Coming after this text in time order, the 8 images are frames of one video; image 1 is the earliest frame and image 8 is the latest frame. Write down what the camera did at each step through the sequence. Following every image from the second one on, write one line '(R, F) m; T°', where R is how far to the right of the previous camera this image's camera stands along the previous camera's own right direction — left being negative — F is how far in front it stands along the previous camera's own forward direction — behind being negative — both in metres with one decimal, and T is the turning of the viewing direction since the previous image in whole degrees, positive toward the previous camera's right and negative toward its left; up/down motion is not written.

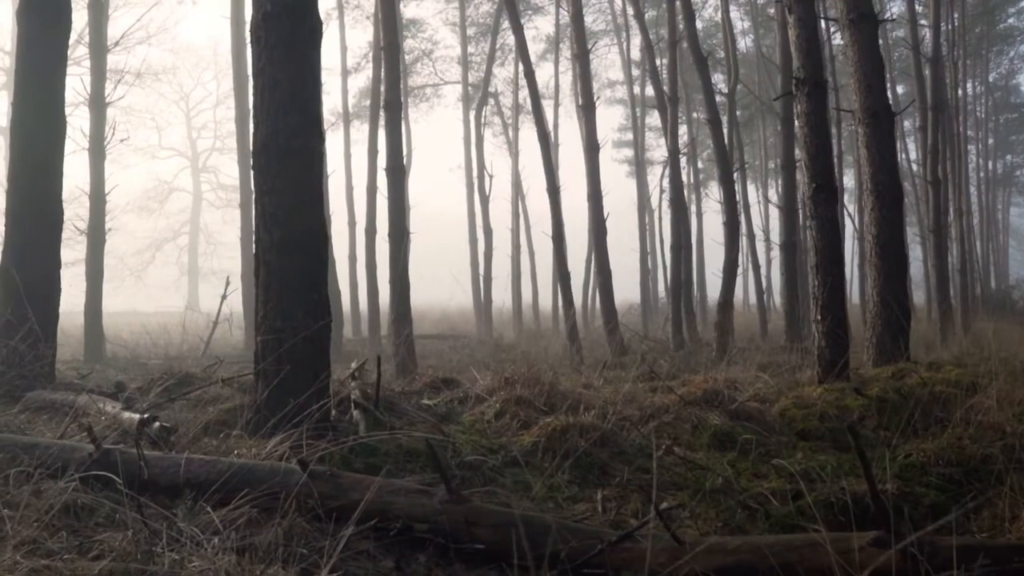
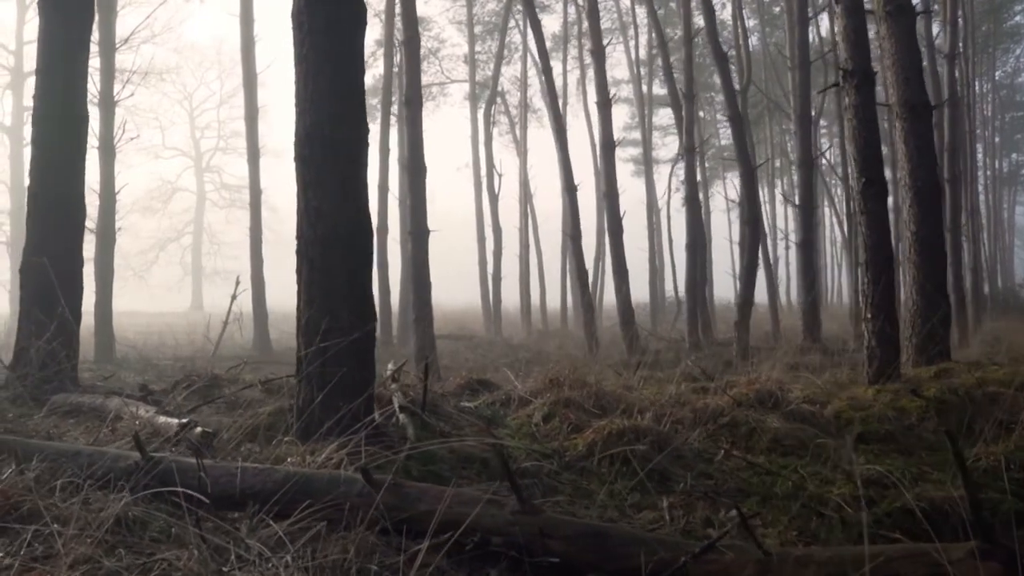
(-0.4, +0.3) m; 0°
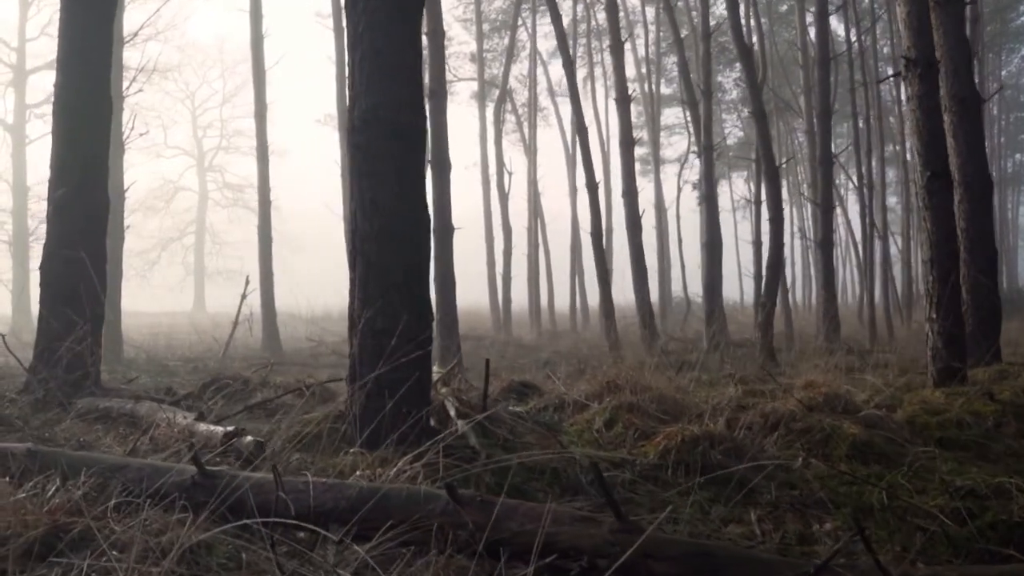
(-0.4, +0.4) m; 0°
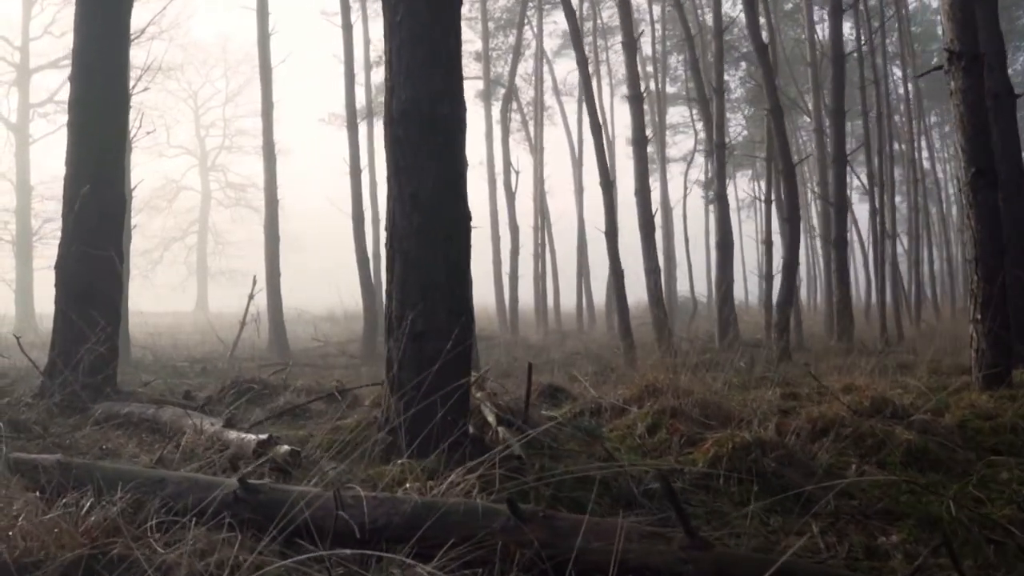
(-0.3, +0.2) m; 0°
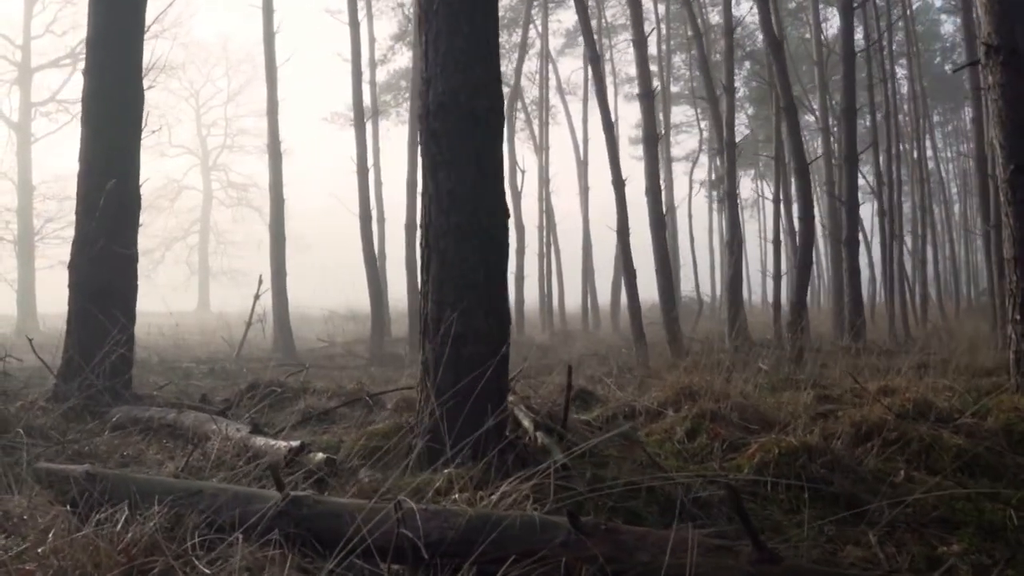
(-0.2, +0.2) m; 0°
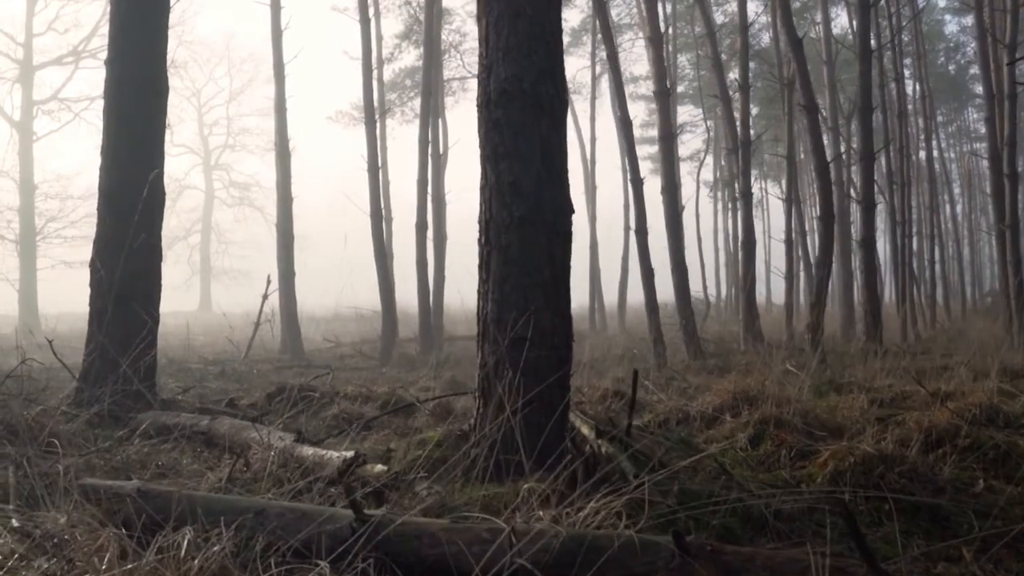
(-0.3, +0.3) m; 0°
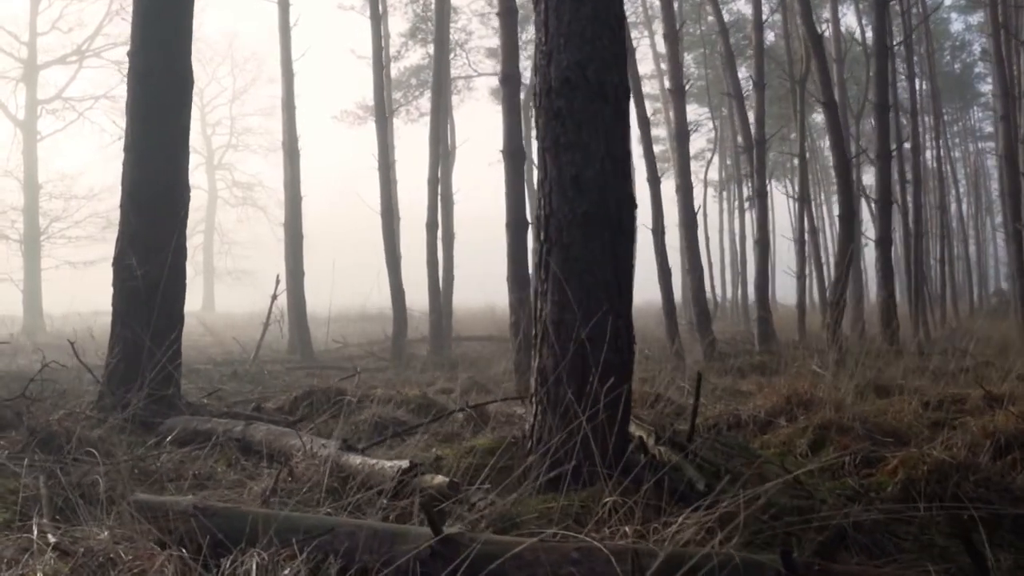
(-0.3, +0.2) m; 0°
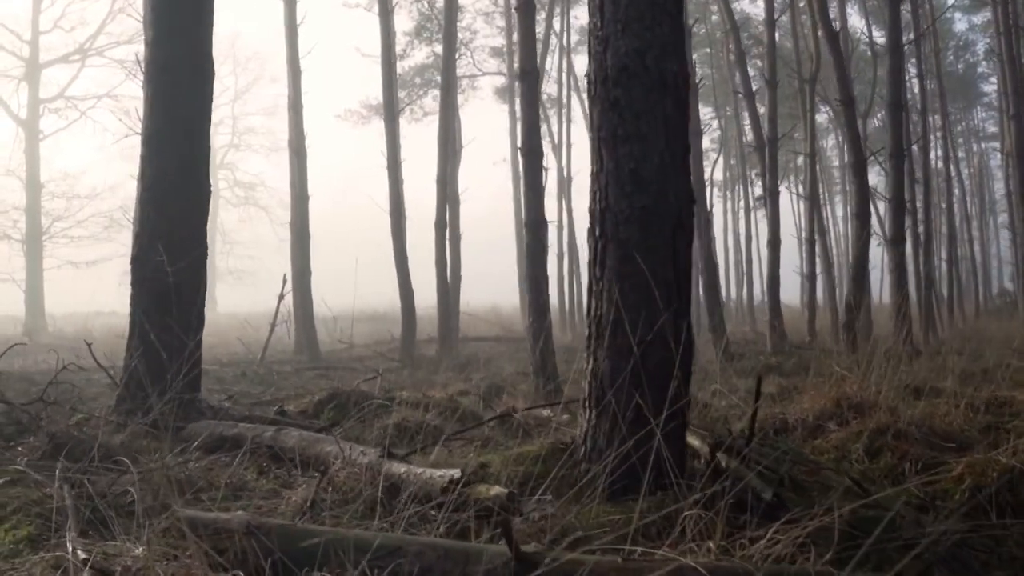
(-0.2, +0.2) m; 0°
